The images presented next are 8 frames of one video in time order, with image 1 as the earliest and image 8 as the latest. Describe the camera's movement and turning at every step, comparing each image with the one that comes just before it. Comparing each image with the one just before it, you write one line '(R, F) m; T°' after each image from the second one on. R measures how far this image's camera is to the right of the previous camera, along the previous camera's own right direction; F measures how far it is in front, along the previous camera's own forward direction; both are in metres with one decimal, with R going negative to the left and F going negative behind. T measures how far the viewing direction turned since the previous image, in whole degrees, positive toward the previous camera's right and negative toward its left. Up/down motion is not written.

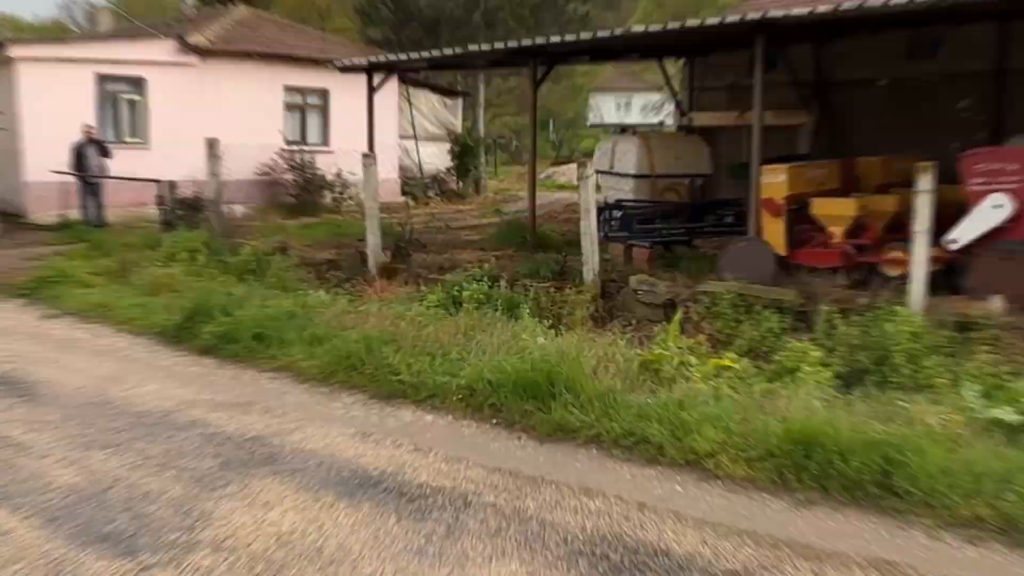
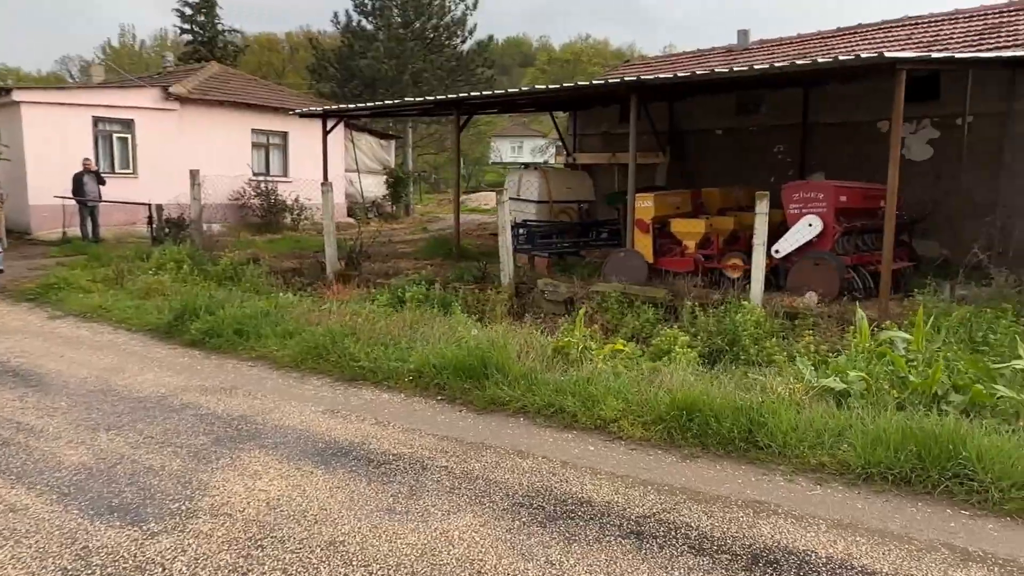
(-0.4, -0.6) m; +11°
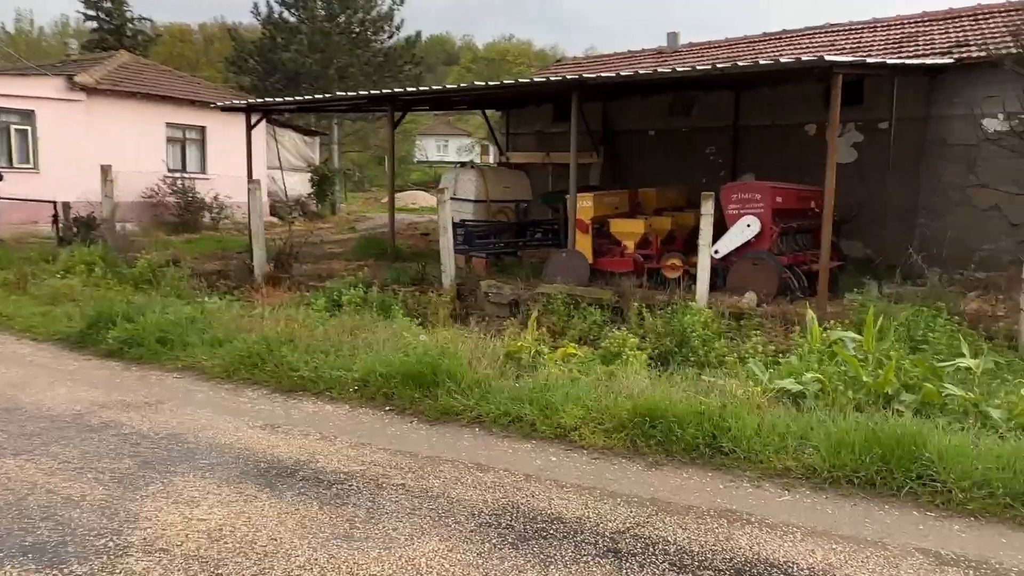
(-0.2, +0.2) m; +6°
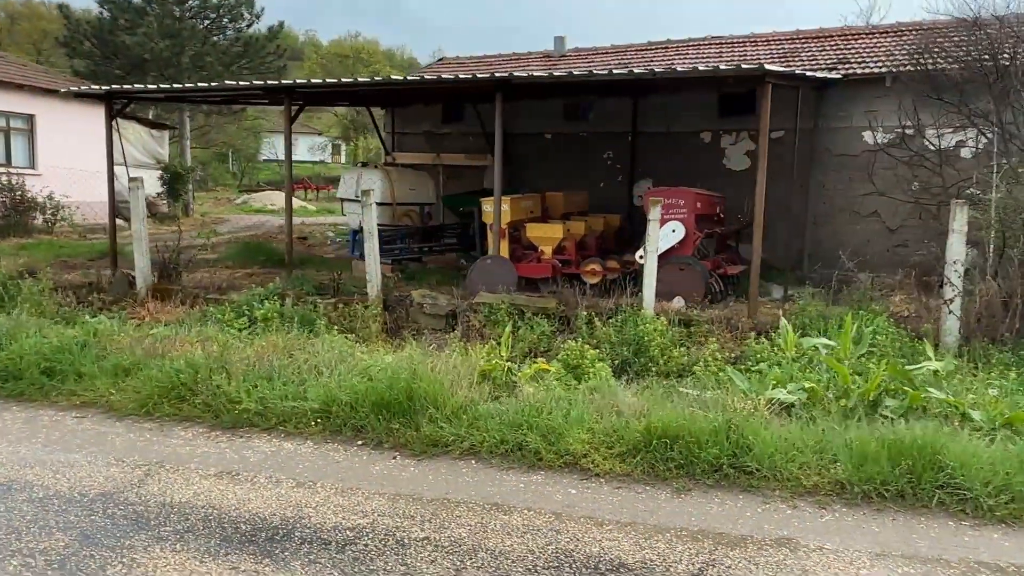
(-0.9, +0.6) m; +12°
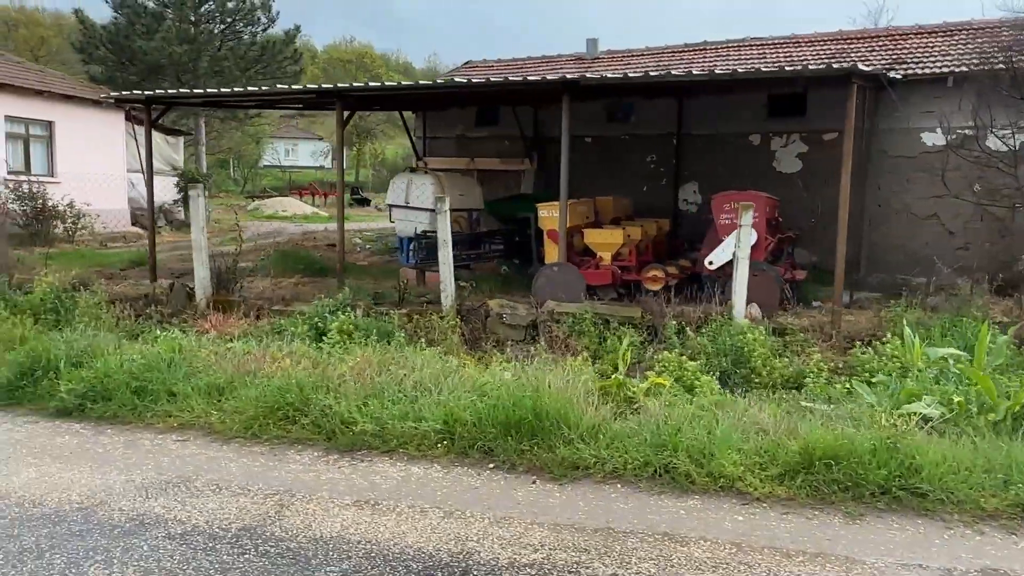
(-0.9, +0.3) m; +1°
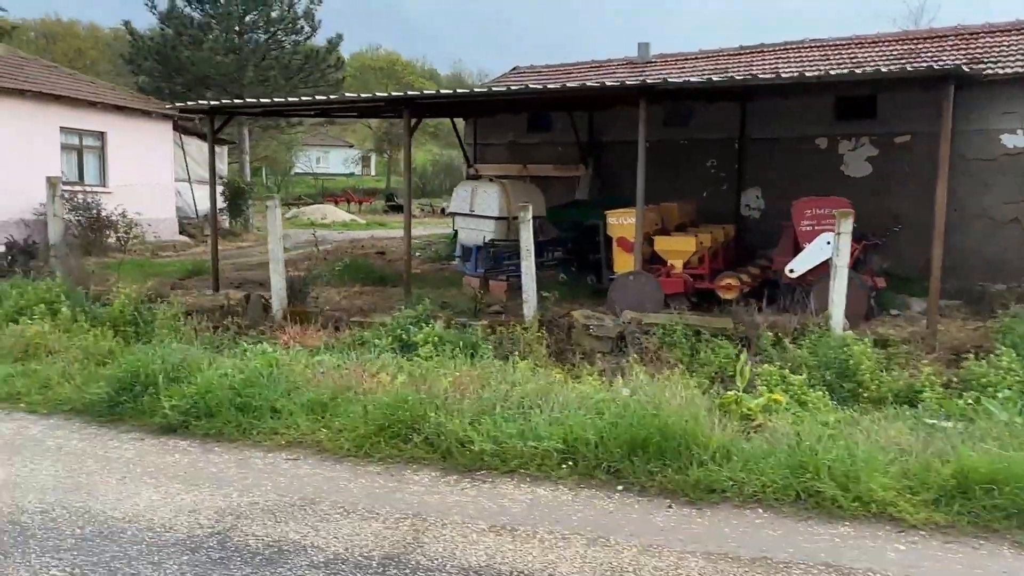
(-0.6, +0.2) m; -2°
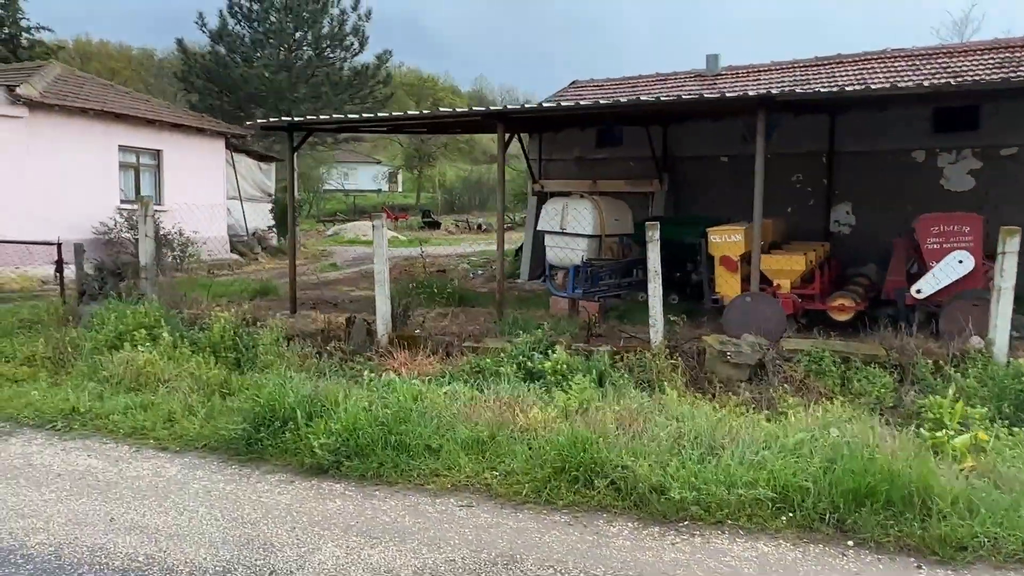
(-1.0, +0.4) m; -1°
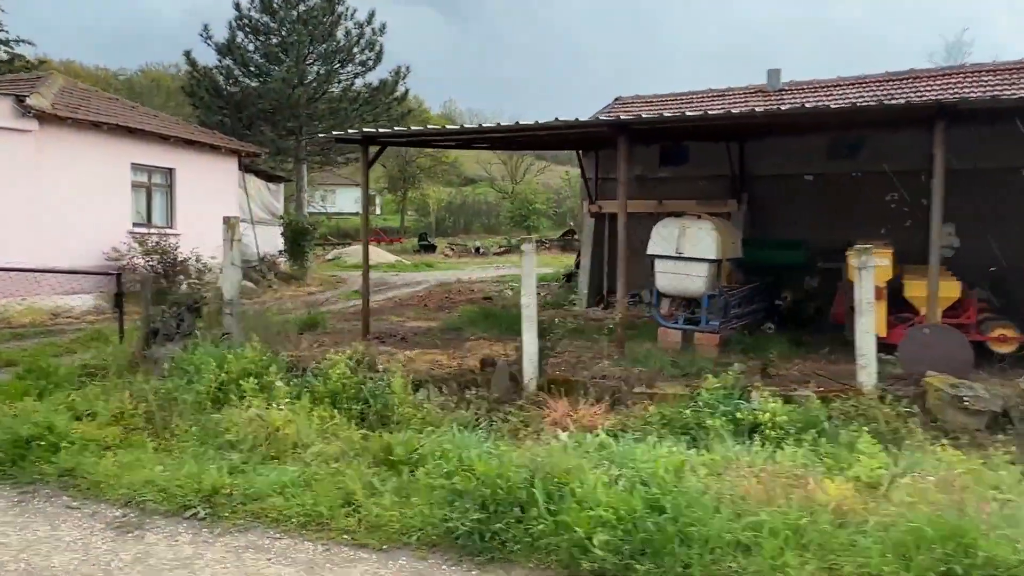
(-1.8, +1.1) m; +3°
